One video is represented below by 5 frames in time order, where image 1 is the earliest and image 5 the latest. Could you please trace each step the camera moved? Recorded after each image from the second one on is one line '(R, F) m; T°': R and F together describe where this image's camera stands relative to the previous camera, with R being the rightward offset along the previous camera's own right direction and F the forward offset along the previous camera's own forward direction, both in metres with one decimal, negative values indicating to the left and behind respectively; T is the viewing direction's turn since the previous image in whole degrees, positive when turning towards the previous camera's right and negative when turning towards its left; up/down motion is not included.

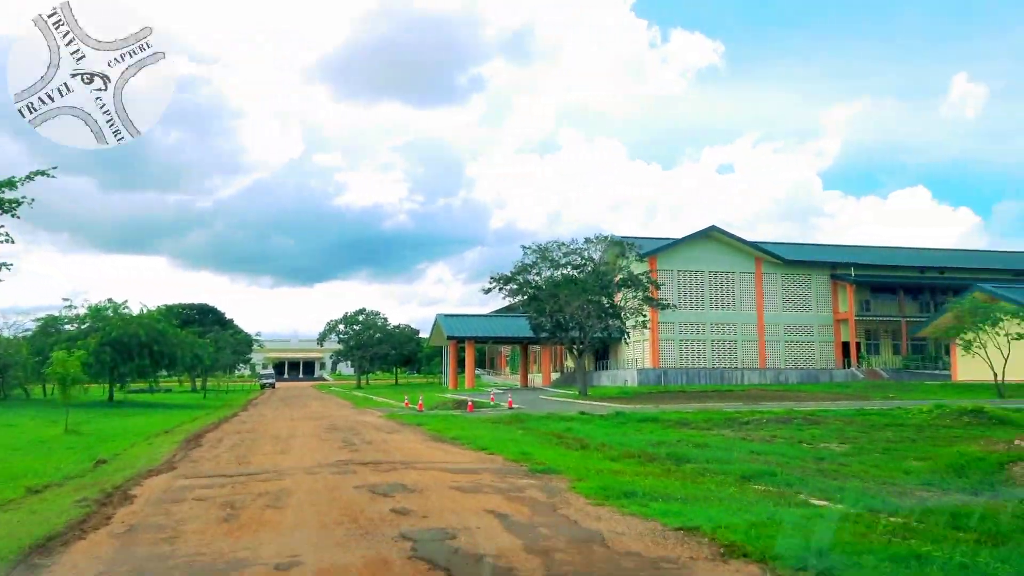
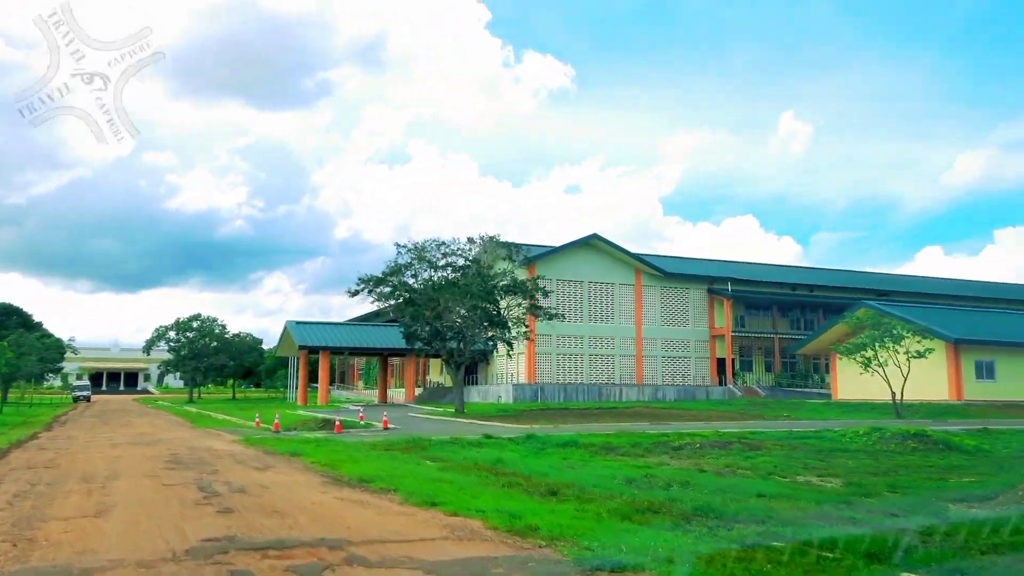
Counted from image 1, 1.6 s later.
(-1.1, +4.1) m; +10°
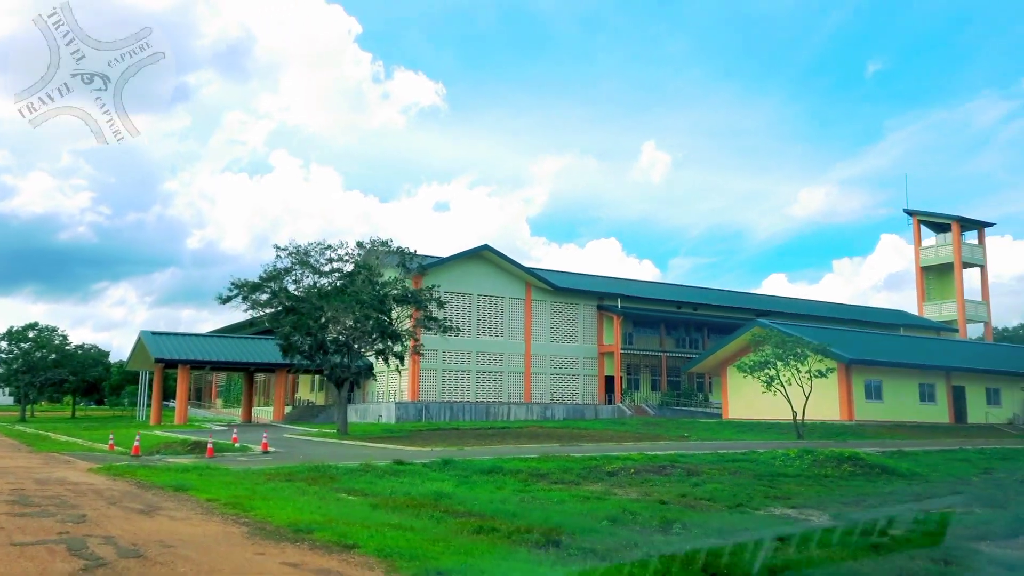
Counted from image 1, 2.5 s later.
(-1.1, +2.3) m; +9°
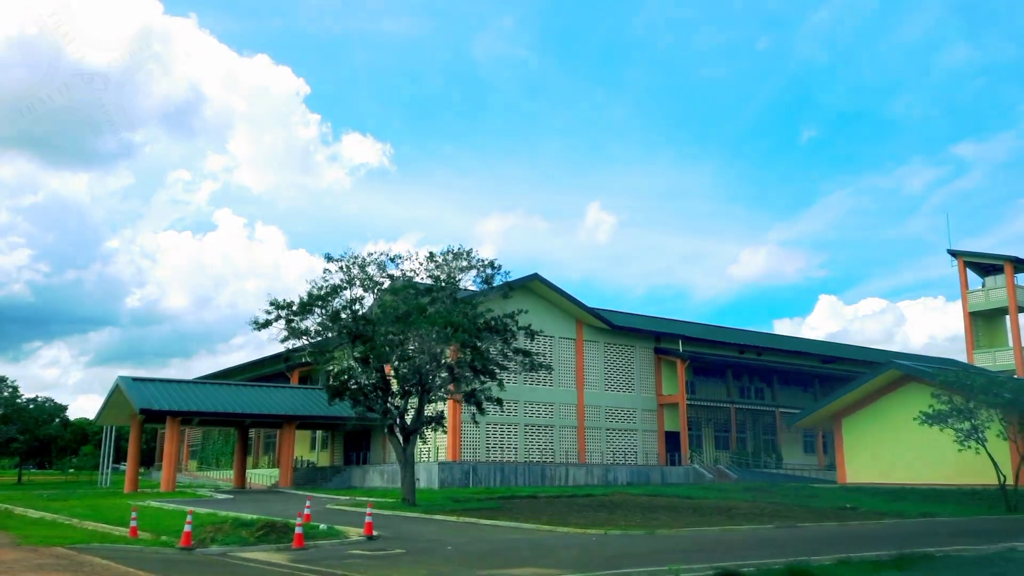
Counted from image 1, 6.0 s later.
(-5.0, +7.1) m; +4°
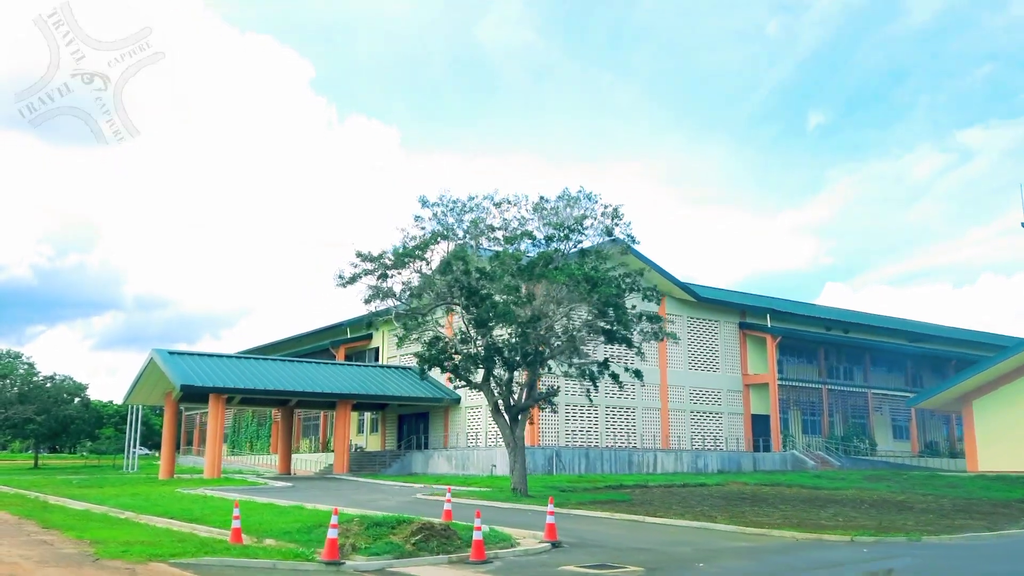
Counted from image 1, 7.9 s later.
(-3.0, +3.9) m; 0°
